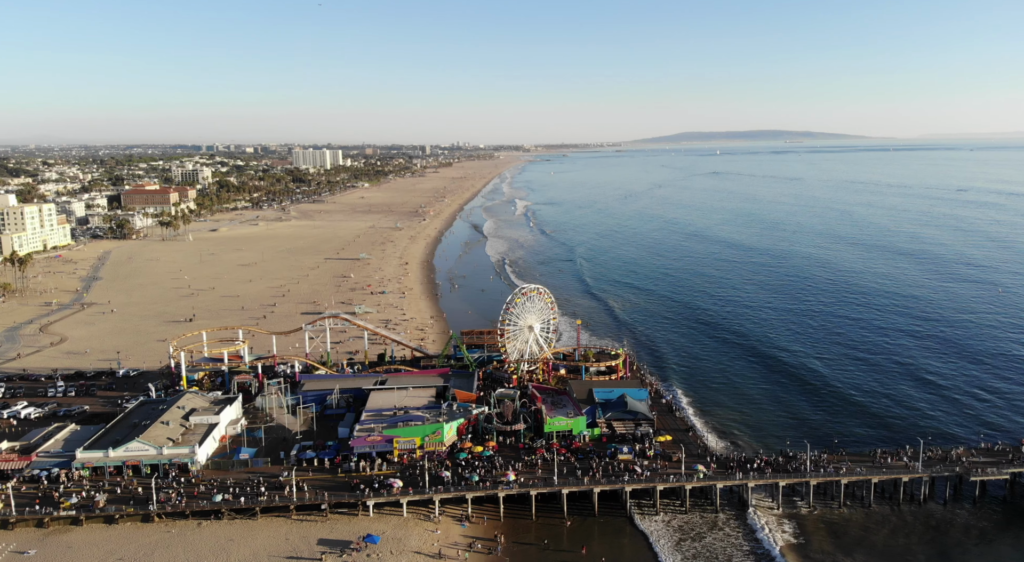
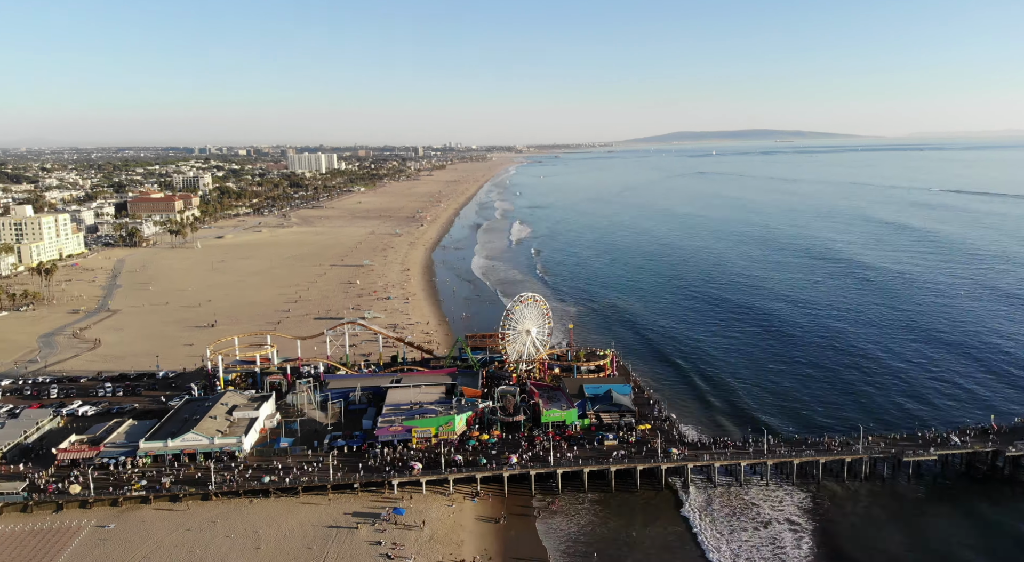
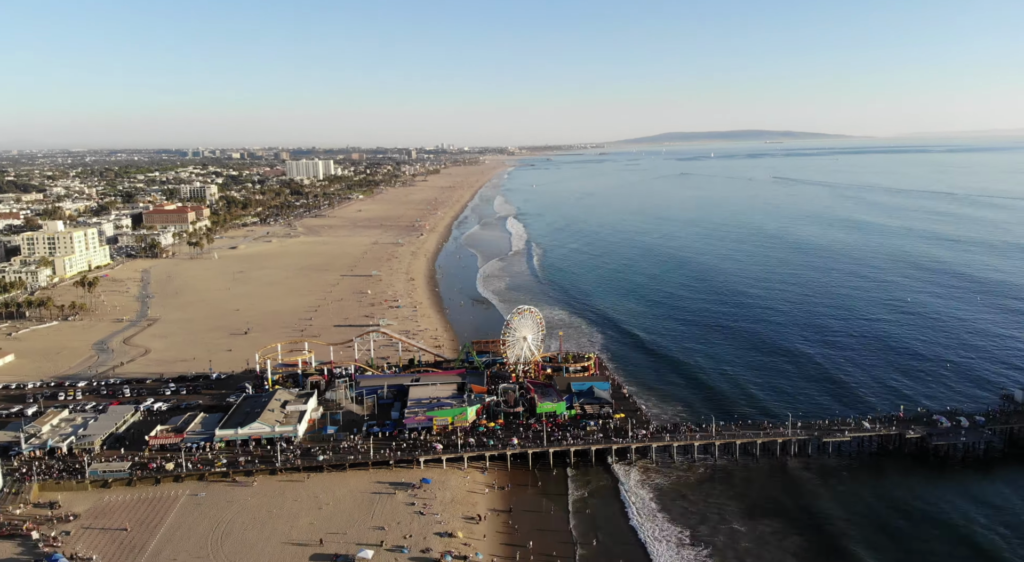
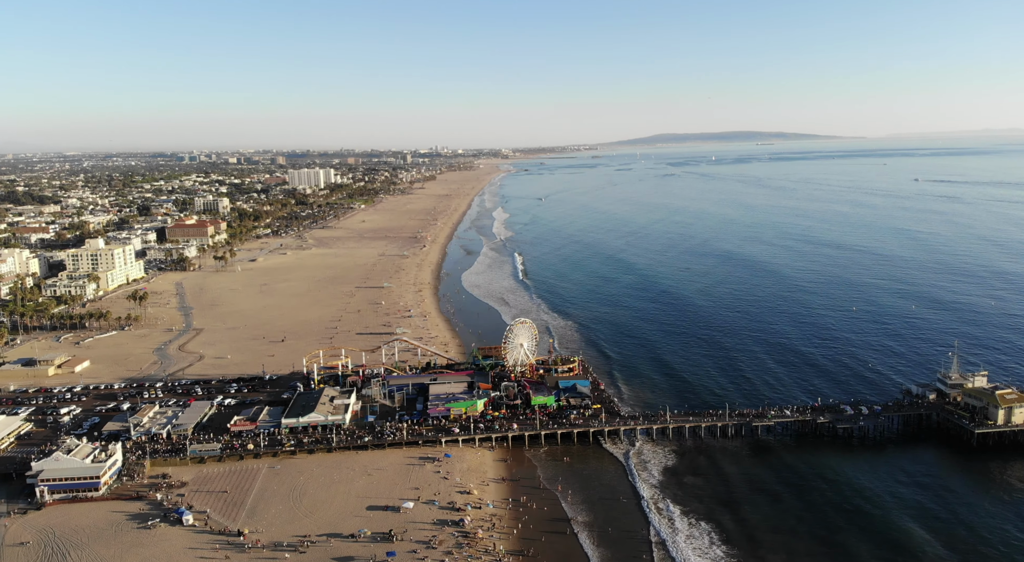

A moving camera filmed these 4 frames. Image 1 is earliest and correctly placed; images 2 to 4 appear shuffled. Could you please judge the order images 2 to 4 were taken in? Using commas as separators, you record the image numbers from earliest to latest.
2, 3, 4
